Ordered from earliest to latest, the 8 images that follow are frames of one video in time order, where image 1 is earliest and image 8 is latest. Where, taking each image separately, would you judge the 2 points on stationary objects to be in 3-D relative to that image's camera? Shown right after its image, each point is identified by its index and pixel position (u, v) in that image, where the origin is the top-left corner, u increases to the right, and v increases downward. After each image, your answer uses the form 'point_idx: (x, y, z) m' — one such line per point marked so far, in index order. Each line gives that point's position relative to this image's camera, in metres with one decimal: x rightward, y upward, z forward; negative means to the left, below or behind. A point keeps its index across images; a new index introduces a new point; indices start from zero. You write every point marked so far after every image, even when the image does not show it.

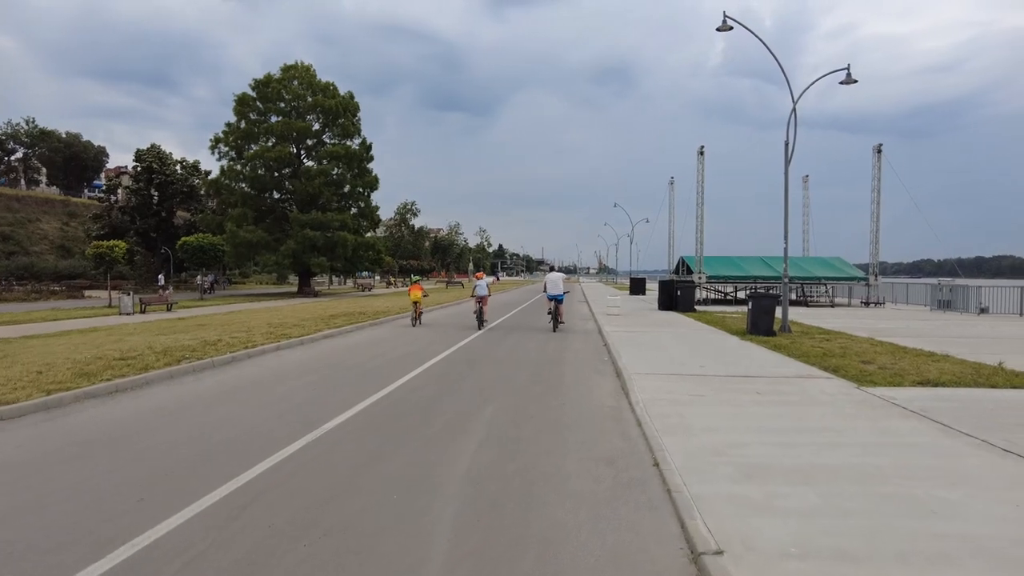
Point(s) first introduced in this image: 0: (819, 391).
0: (+4.4, -1.5, +9.4) m
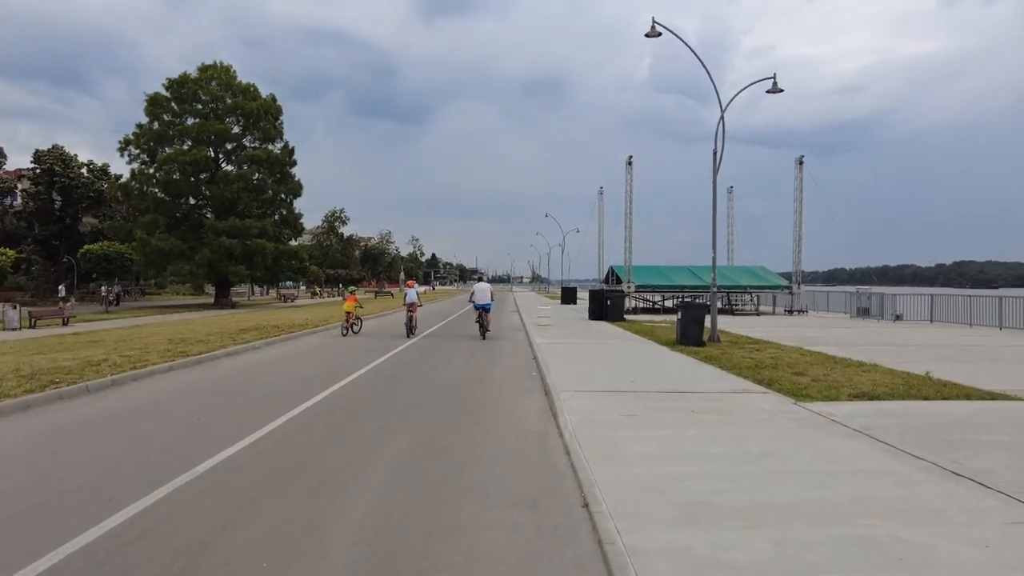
0: (+3.3, -1.6, +8.9) m
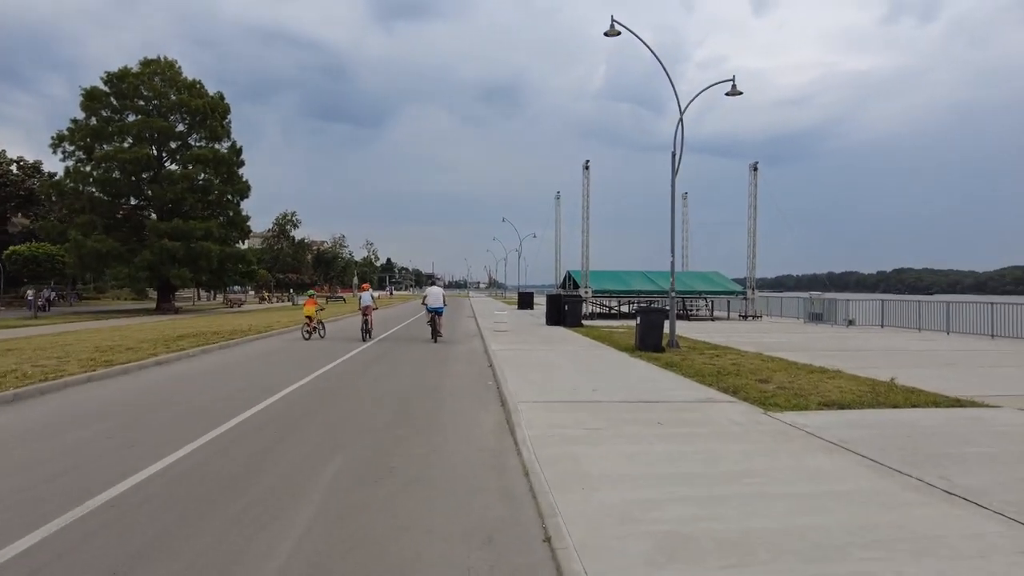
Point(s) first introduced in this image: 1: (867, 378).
0: (+2.7, -1.6, +8.4) m
1: (+6.5, -1.6, +12.1) m
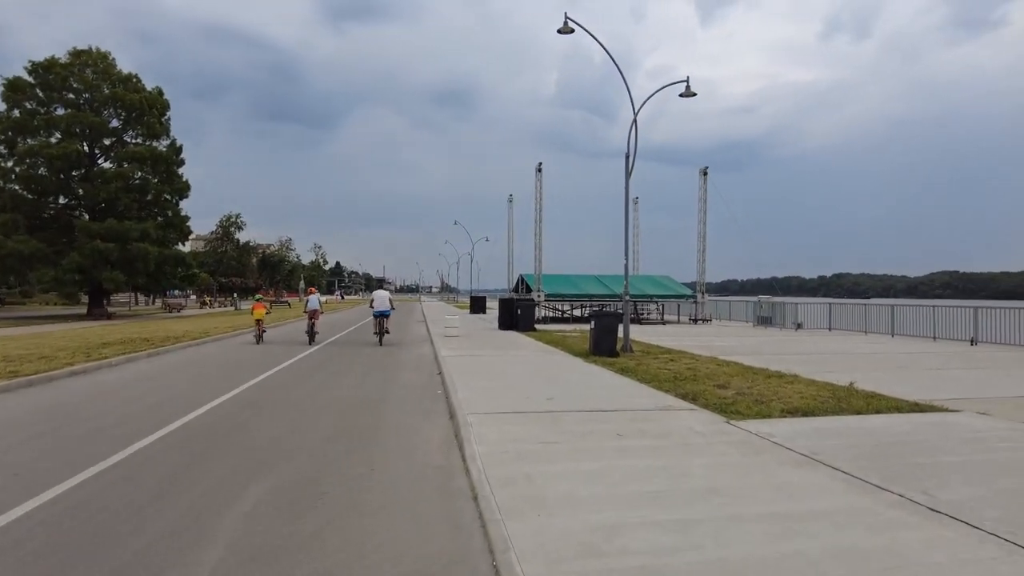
0: (+2.1, -1.7, +7.9) m
1: (+5.6, -1.7, +11.9) m
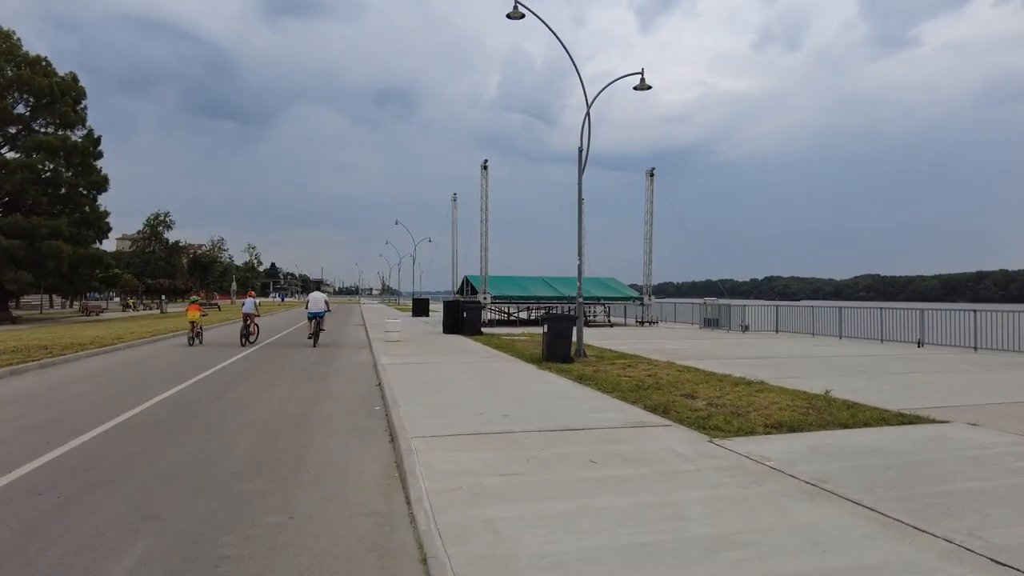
0: (+1.6, -1.7, +6.8) m
1: (+4.7, -1.7, +11.1) m
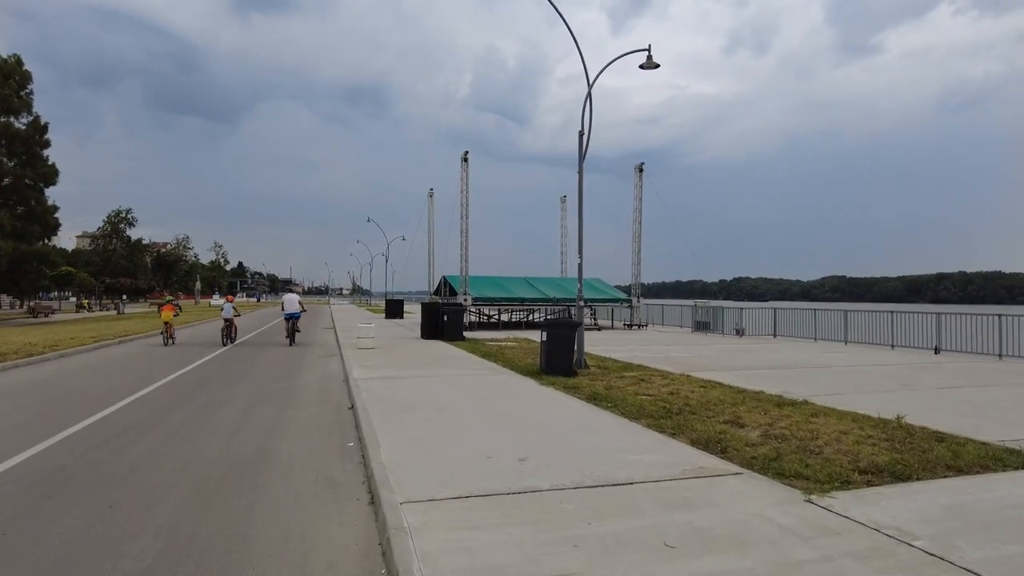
0: (+1.9, -1.7, +4.9) m
1: (+4.8, -1.8, +9.3) m
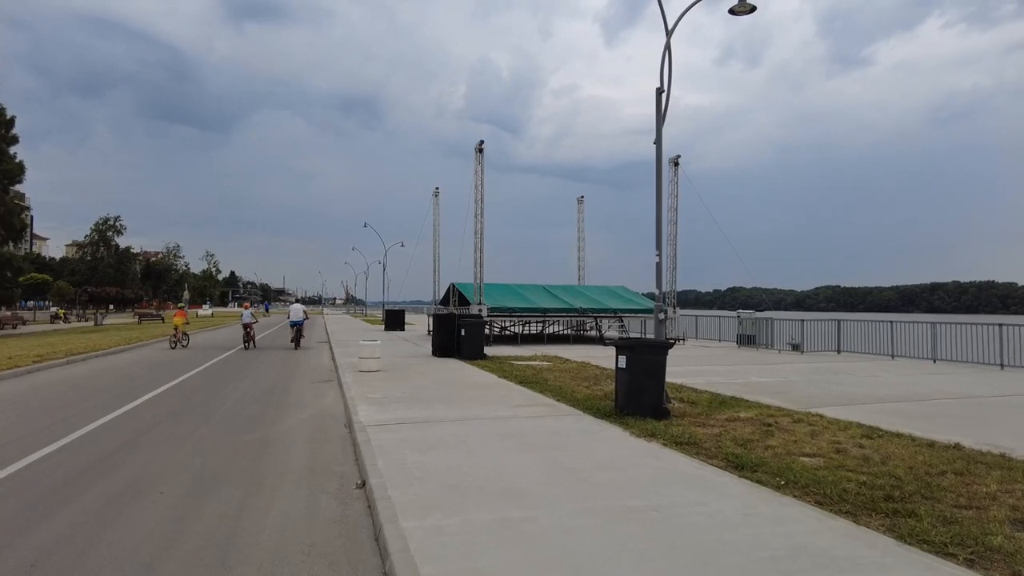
0: (+2.9, -1.7, +1.1) m
1: (+5.8, -1.8, +5.5) m
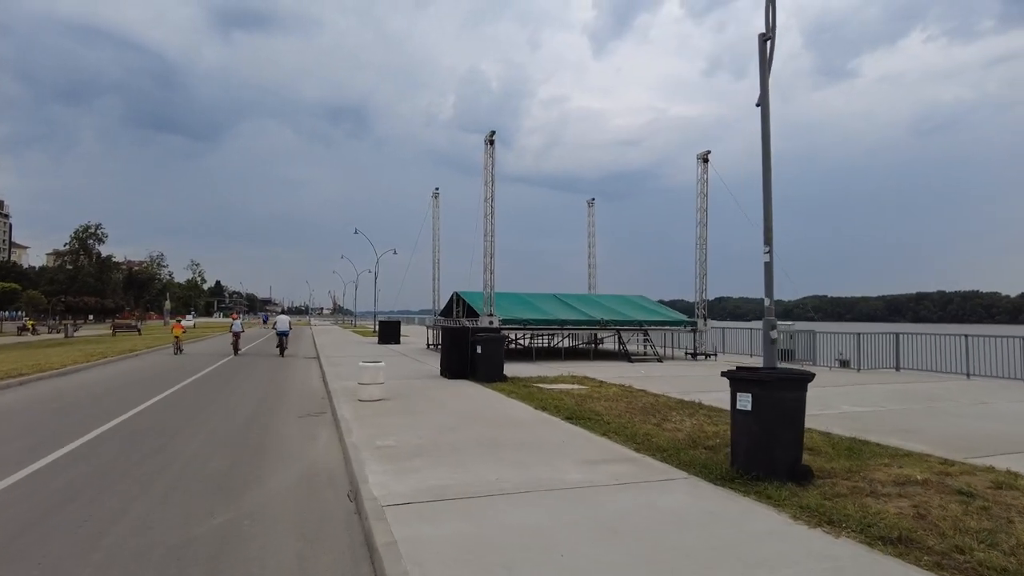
0: (+3.9, -1.6, -1.9) m
1: (+6.7, -1.8, +2.6) m
